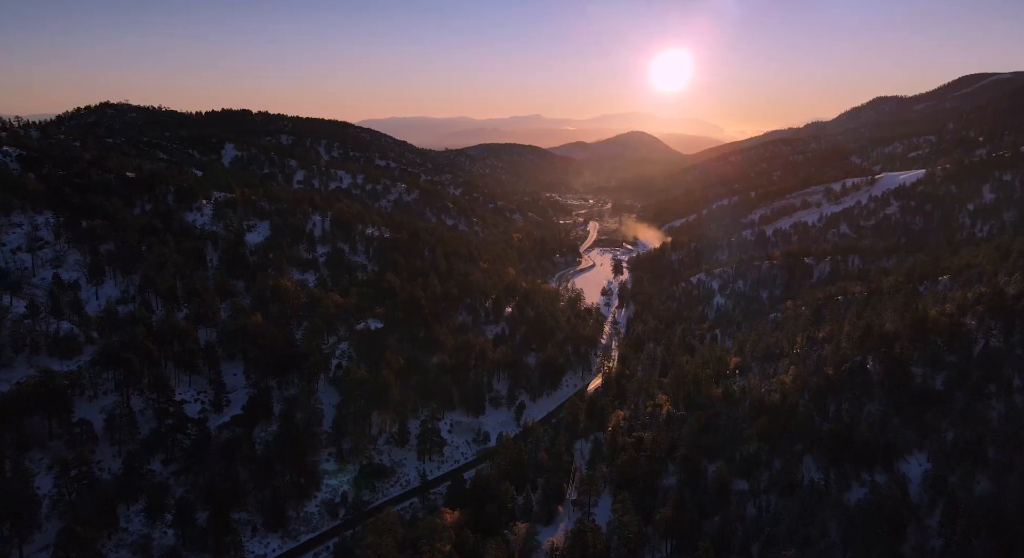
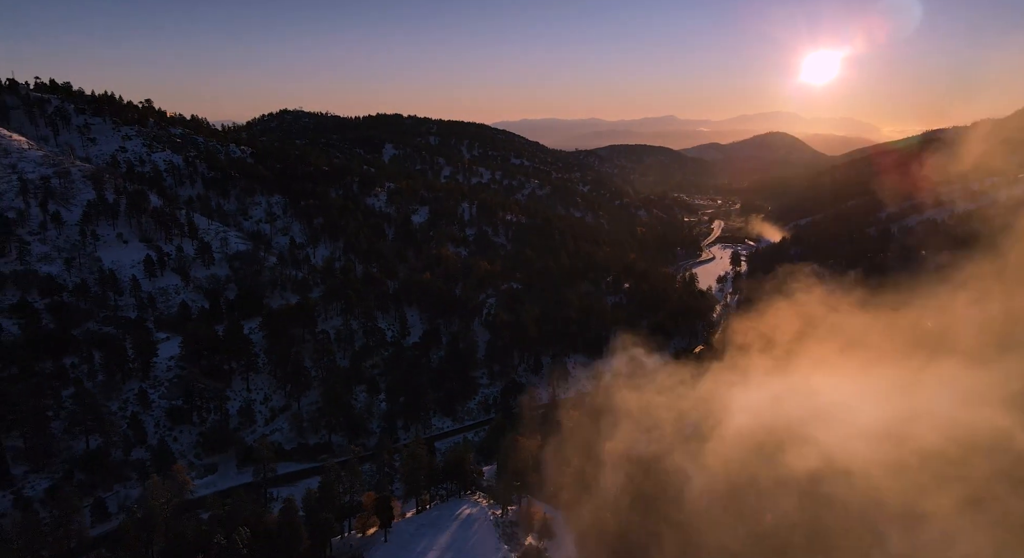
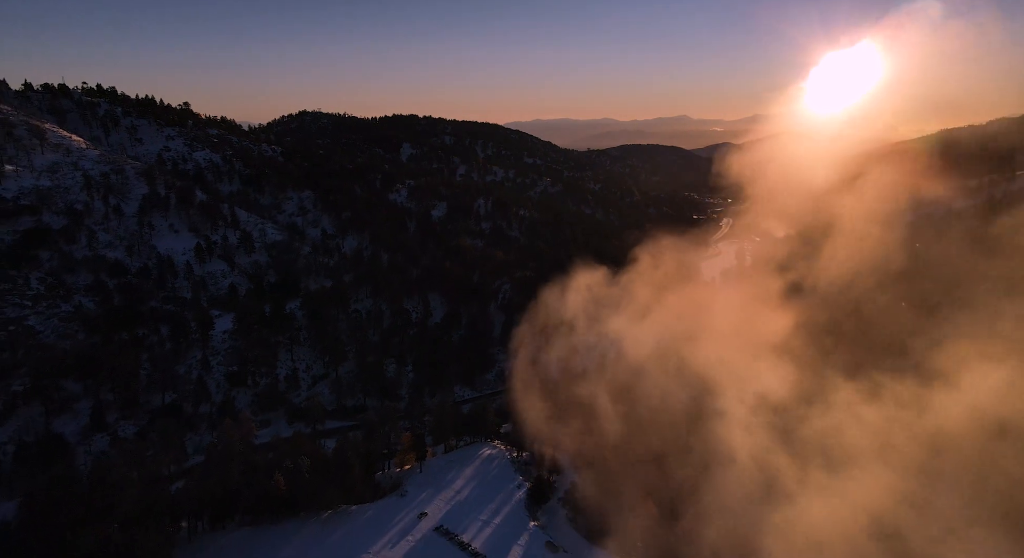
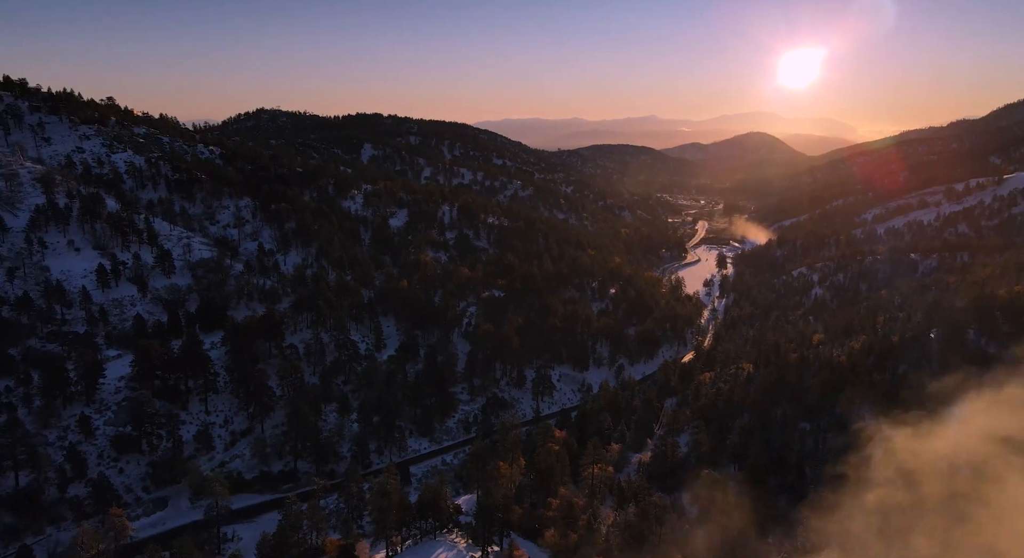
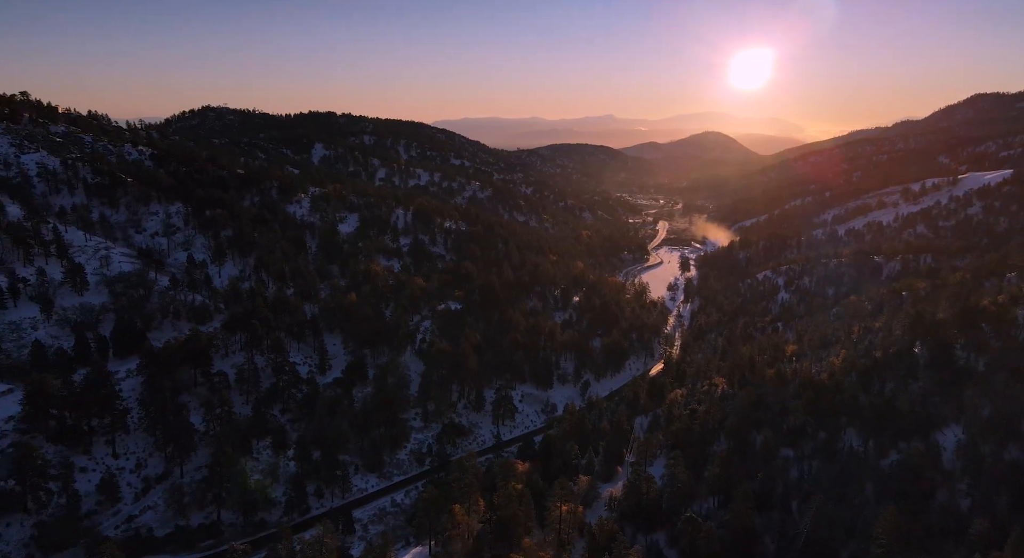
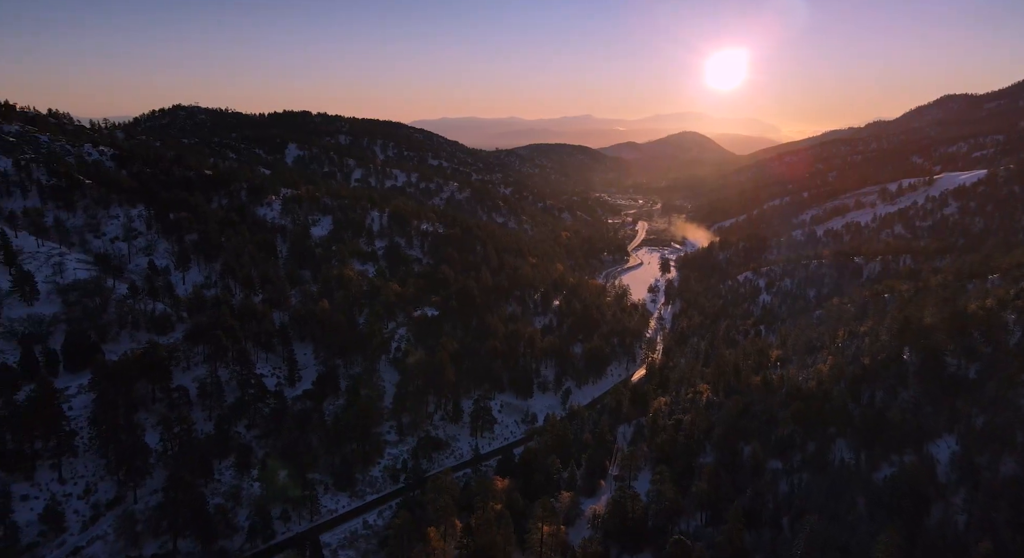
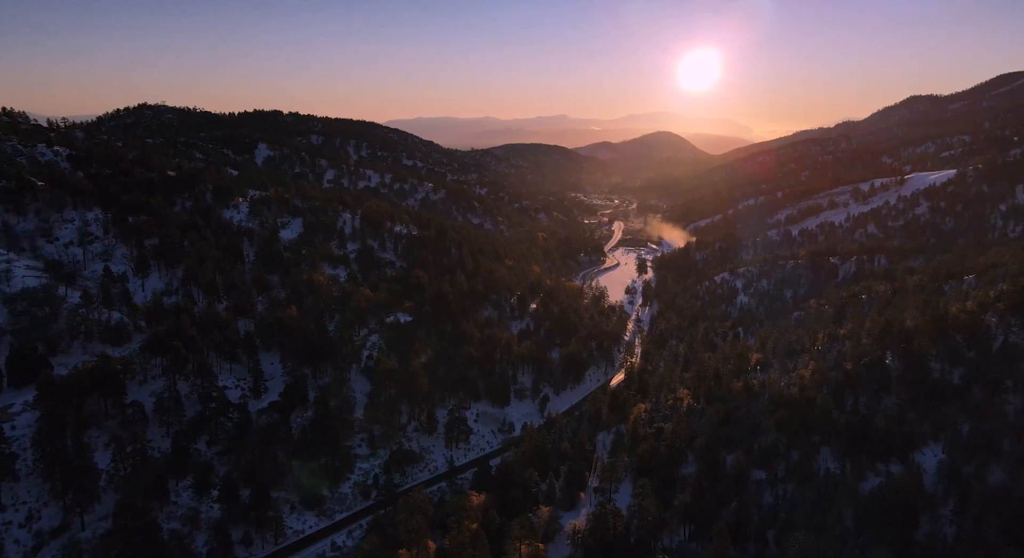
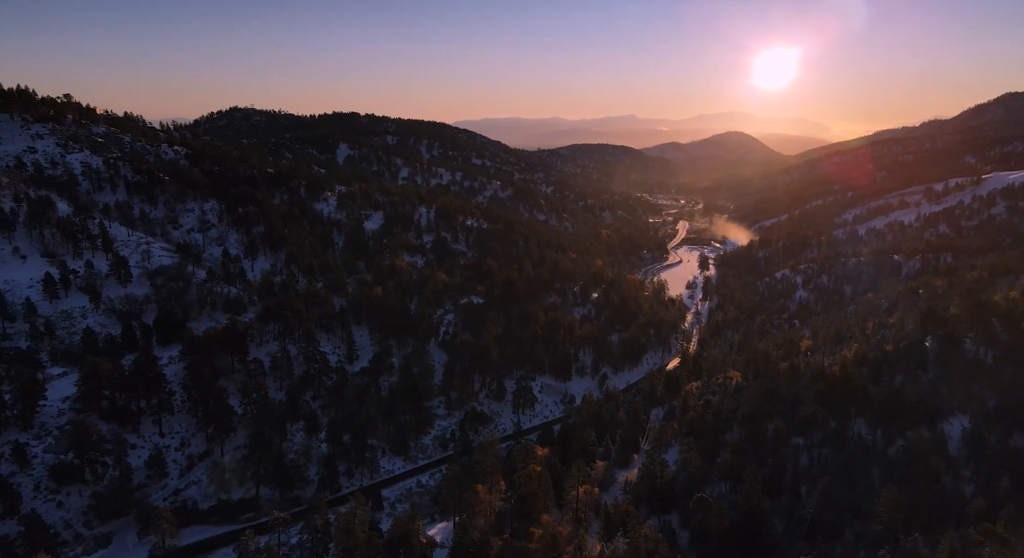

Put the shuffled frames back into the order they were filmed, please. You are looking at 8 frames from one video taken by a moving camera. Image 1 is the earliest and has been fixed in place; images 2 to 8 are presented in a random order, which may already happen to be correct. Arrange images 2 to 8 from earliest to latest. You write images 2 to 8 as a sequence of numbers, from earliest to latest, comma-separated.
7, 6, 5, 8, 4, 2, 3
